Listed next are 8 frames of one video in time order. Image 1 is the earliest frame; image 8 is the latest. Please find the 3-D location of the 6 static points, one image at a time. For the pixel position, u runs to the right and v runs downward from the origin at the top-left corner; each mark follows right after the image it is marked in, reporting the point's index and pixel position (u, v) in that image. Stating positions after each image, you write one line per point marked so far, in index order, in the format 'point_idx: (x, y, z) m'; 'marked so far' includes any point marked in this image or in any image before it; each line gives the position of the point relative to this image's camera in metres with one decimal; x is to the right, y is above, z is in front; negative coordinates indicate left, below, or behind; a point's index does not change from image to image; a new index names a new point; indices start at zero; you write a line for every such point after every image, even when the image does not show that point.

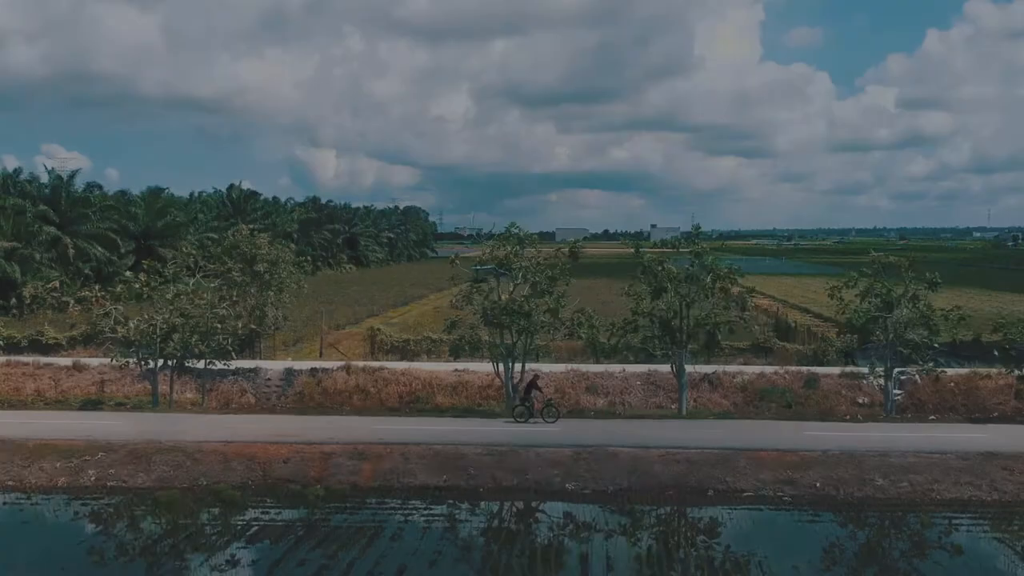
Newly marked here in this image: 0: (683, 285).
0: (+2.3, 0.0, +19.7) m
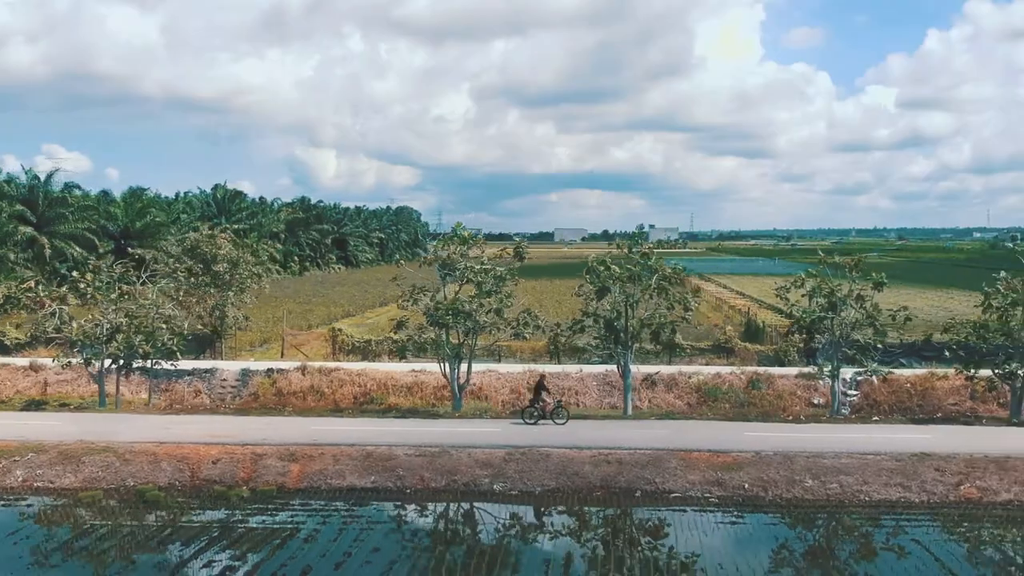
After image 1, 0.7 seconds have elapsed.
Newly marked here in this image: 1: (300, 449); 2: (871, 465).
0: (+1.6, 0.0, +19.6) m
1: (-2.4, -1.8, +16.5) m
2: (+3.9, -2.0, +15.9) m
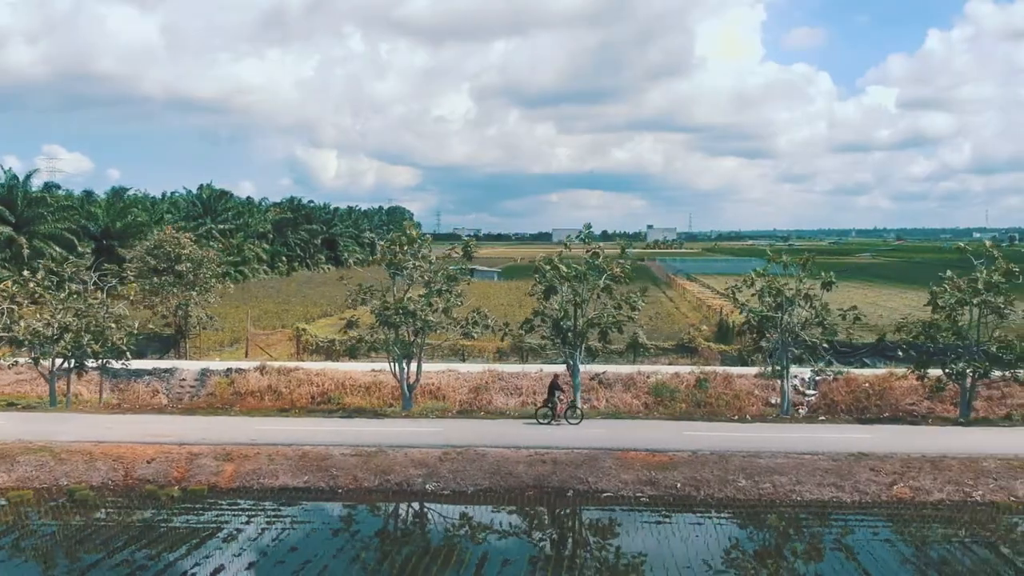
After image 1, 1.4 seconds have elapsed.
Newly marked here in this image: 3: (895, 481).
0: (+0.8, +0.1, +19.6) m
1: (-3.2, -1.8, +16.5) m
2: (+3.2, -1.9, +15.8) m
3: (+4.1, -2.1, +15.3) m
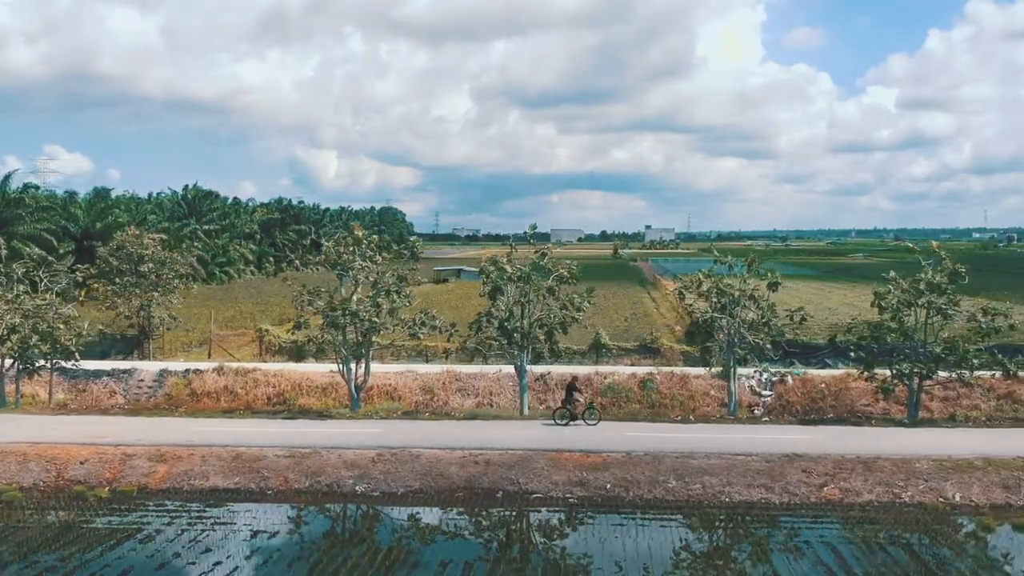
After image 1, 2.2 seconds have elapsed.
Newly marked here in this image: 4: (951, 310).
0: (+0.1, 0.0, +19.6) m
1: (-3.9, -1.9, +16.5) m
2: (+2.5, -2.0, +15.8) m
3: (+3.3, -2.1, +15.3) m
4: (+5.8, -0.3, +19.0) m
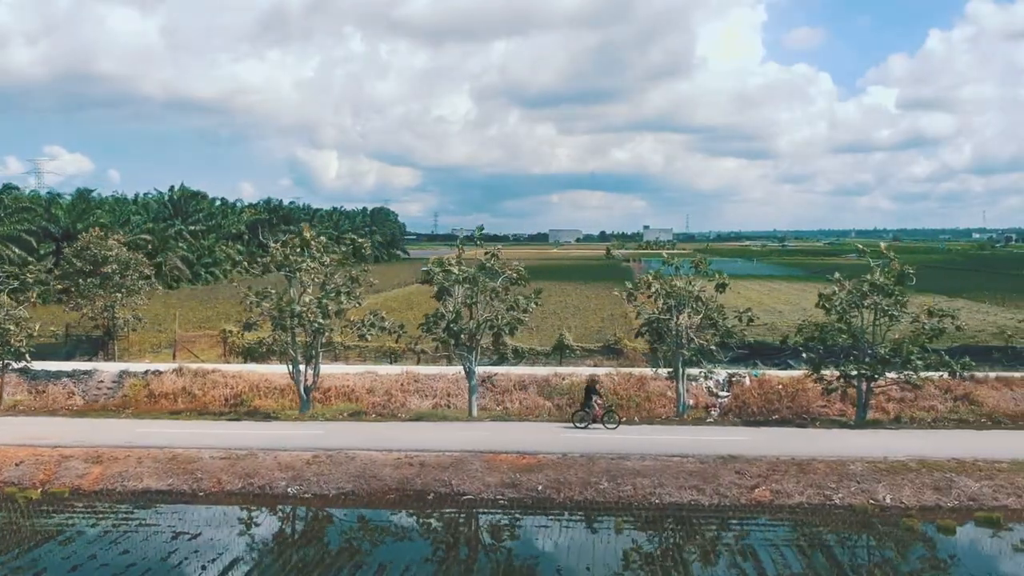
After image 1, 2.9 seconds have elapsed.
0: (-0.6, 0.0, +19.6) m
1: (-4.6, -1.9, +16.5) m
2: (+1.8, -2.0, +15.8) m
3: (+2.6, -2.1, +15.3) m
4: (+5.1, -0.3, +19.0) m
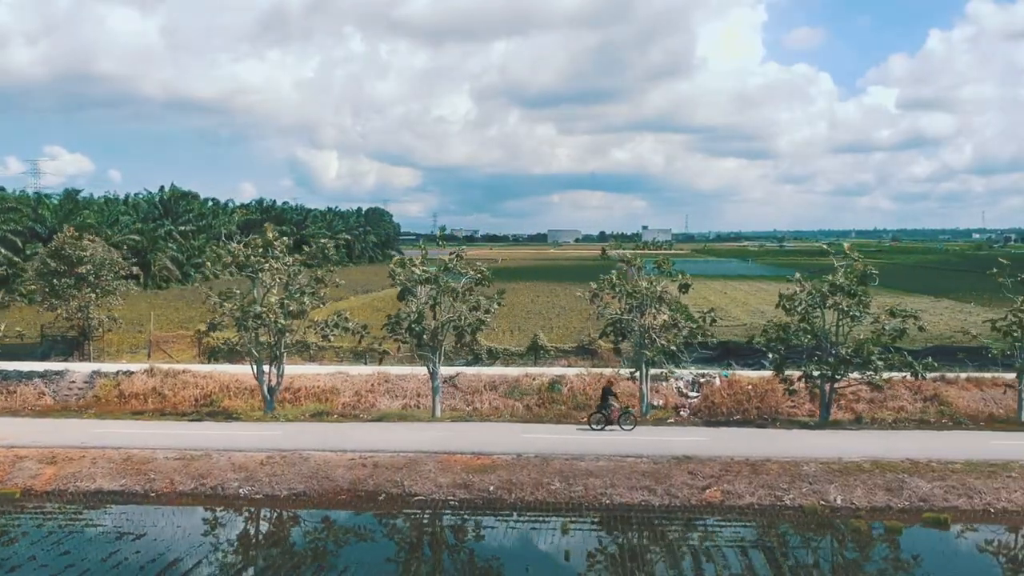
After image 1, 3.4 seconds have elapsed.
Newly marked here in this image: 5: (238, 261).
0: (-1.1, 0.0, +19.6) m
1: (-5.2, -1.9, +16.5) m
2: (+1.2, -2.0, +15.8) m
3: (+2.1, -2.1, +15.3) m
4: (+4.6, -0.3, +19.0) m
5: (-3.8, +0.4, +19.9) m
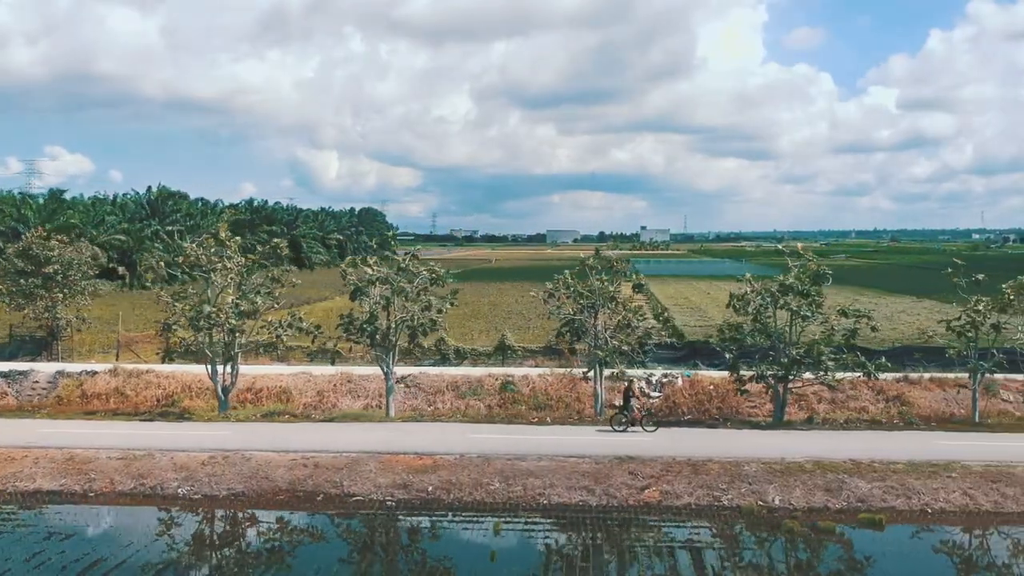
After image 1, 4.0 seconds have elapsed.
0: (-1.8, 0.0, +19.6) m
1: (-5.8, -1.9, +16.5) m
2: (+0.6, -2.0, +15.8) m
3: (+1.5, -2.1, +15.3) m
4: (+3.9, -0.3, +19.0) m
5: (-4.4, +0.4, +19.9) m
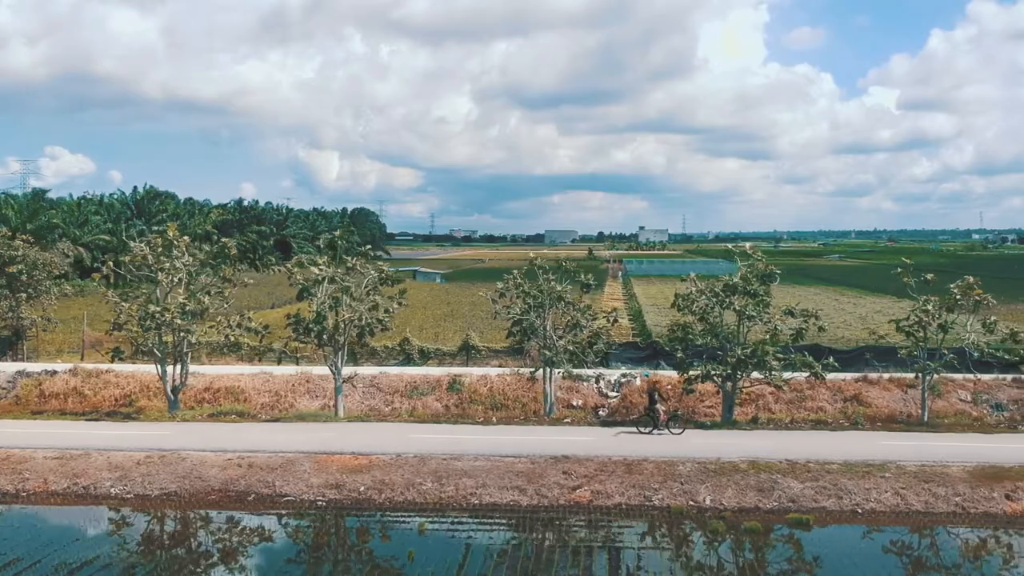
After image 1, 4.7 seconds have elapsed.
0: (-2.5, 0.0, +19.5) m
1: (-6.5, -1.9, +16.5) m
2: (-0.1, -2.0, +15.8) m
3: (+0.7, -2.1, +15.3) m
4: (+3.2, -0.3, +18.9) m
5: (-5.1, +0.4, +19.9) m
